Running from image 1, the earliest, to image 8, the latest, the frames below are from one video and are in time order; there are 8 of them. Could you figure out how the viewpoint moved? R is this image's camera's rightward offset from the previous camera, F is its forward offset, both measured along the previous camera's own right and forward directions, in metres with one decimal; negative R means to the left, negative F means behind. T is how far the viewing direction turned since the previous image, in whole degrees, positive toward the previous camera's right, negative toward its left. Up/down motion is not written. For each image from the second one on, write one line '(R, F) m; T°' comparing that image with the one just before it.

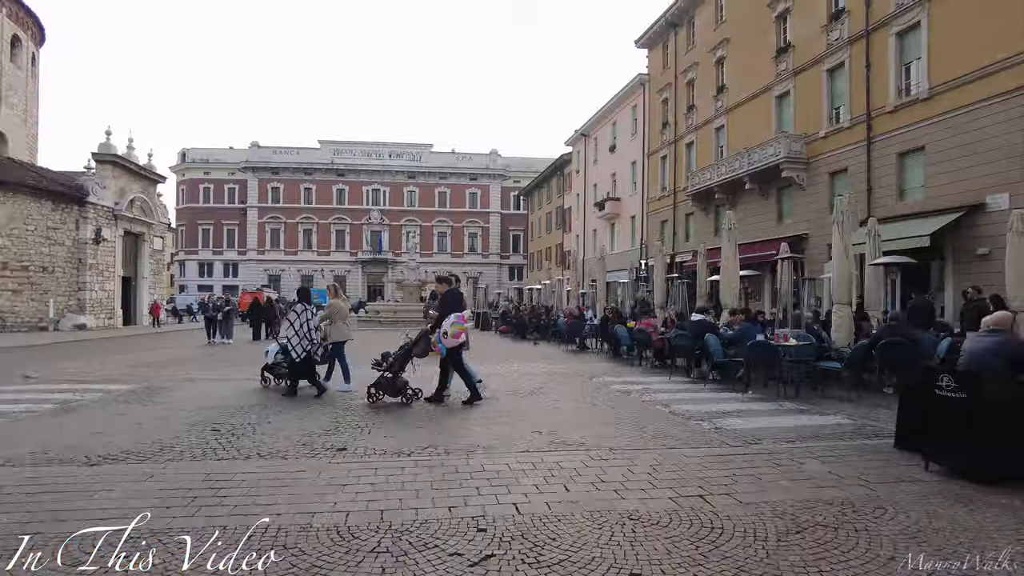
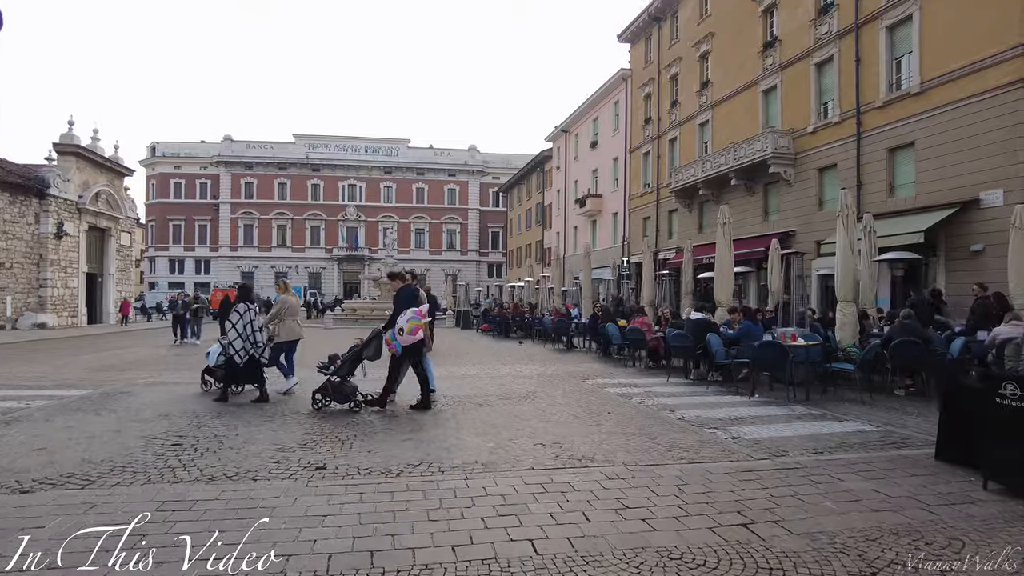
(-0.2, +0.7) m; +2°
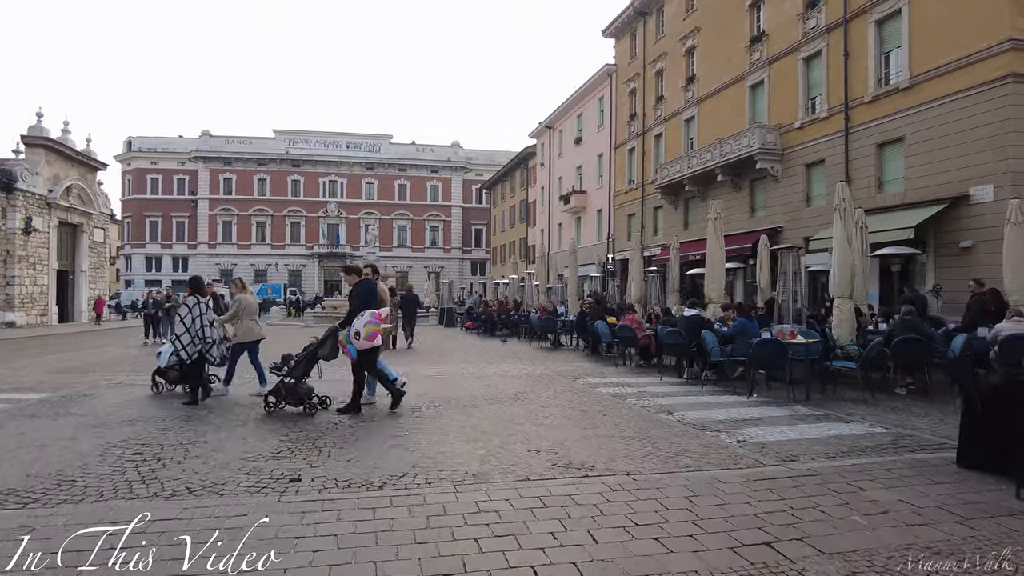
(-0.1, +0.5) m; +1°
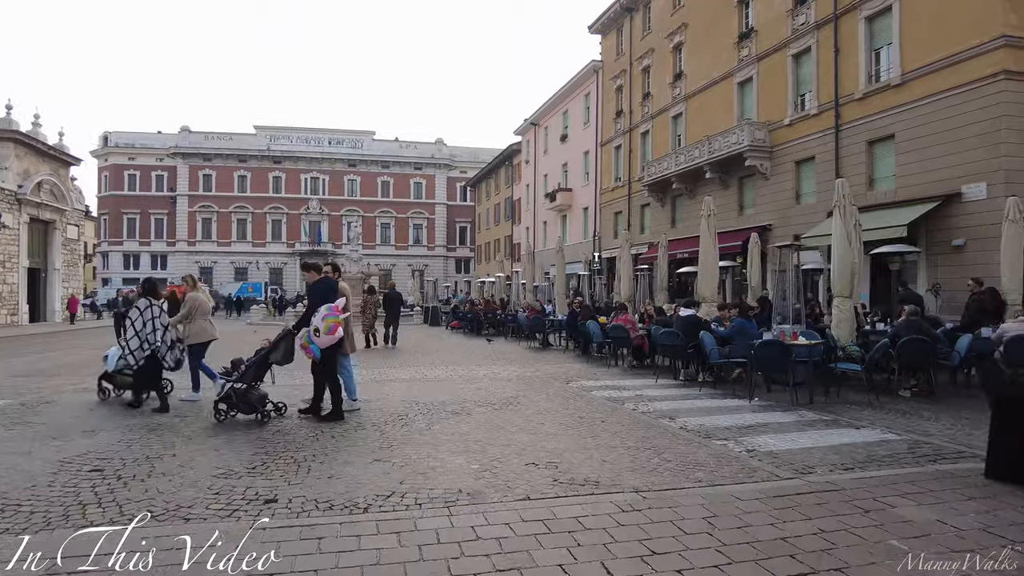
(-0.1, +0.5) m; +1°
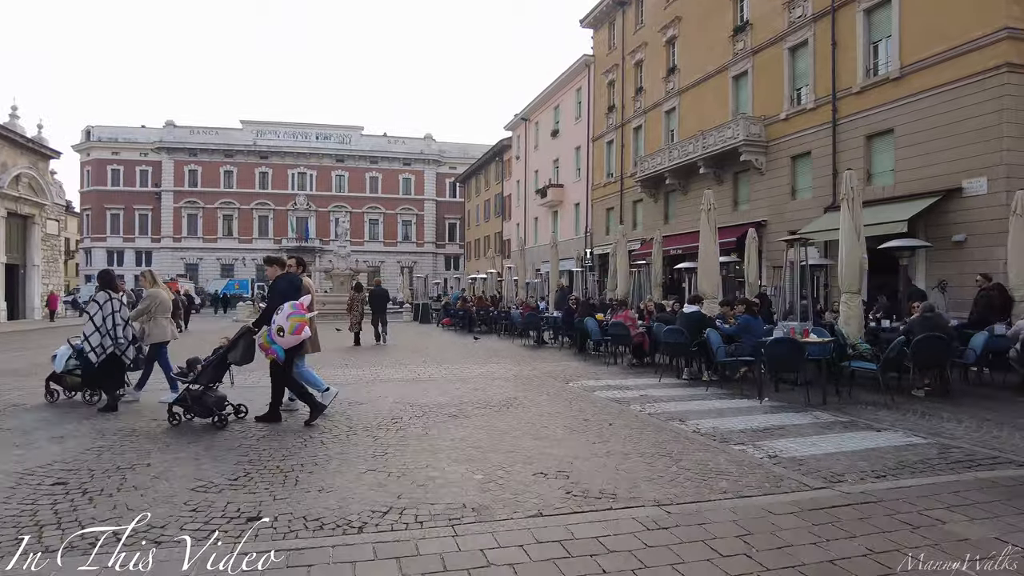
(-0.1, +0.5) m; +1°
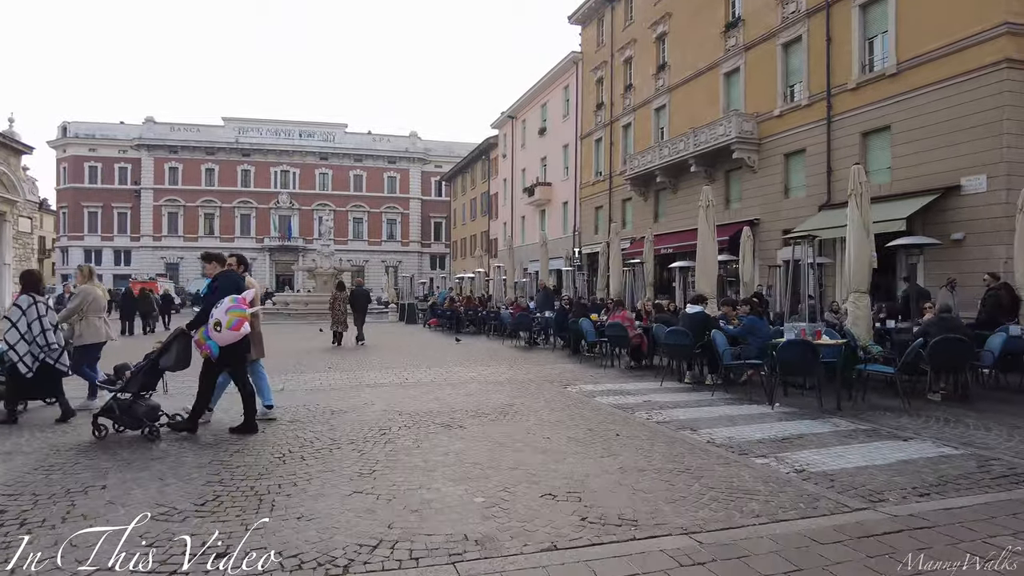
(-0.1, +0.6) m; +1°
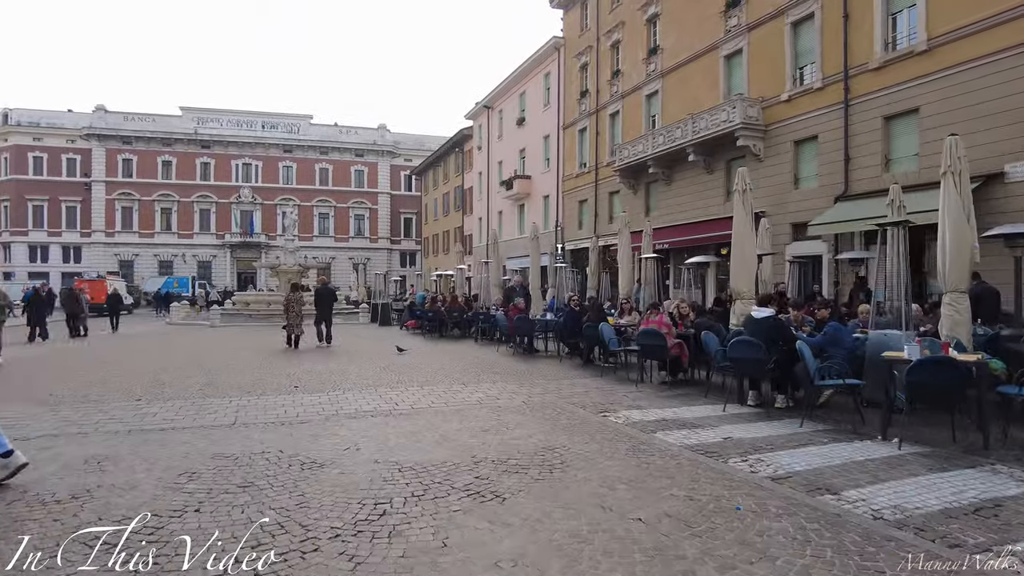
(-0.6, +2.2) m; +3°
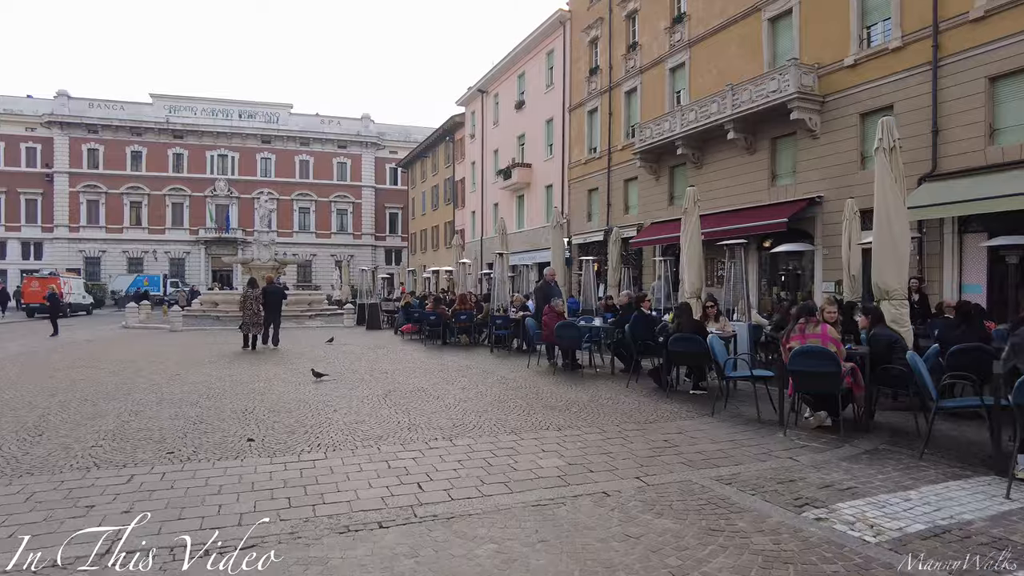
(-0.9, +3.6) m; +2°
